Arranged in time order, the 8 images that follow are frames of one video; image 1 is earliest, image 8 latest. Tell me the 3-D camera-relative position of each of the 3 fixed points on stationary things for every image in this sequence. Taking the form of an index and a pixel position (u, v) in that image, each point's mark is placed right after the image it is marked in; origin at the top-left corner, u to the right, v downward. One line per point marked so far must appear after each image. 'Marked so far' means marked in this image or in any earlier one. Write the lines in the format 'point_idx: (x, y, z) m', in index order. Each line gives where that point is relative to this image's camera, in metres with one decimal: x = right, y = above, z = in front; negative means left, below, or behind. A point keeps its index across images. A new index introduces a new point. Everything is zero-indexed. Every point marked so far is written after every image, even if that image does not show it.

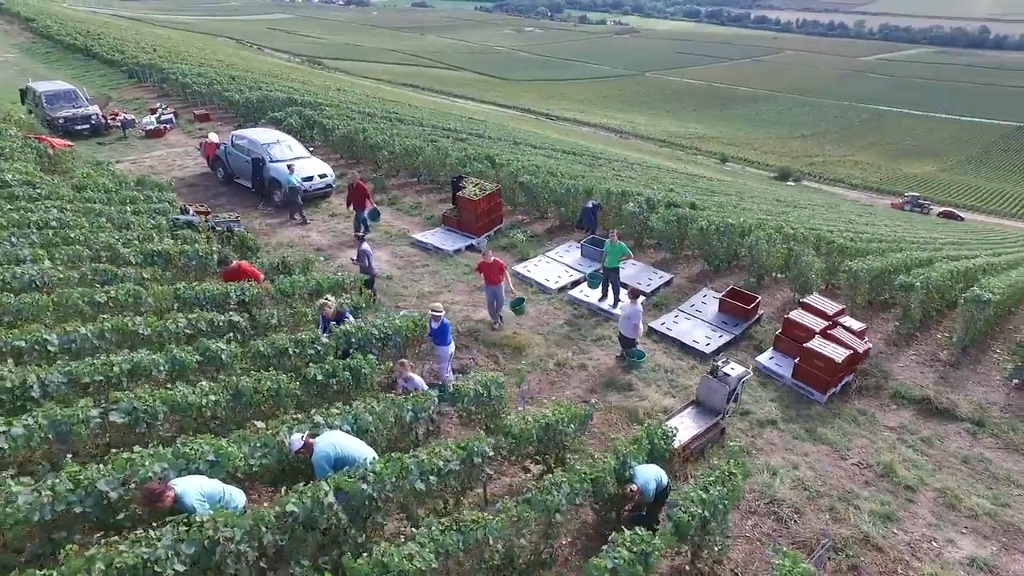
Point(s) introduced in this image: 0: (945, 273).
0: (+10.5, +0.4, +15.2) m
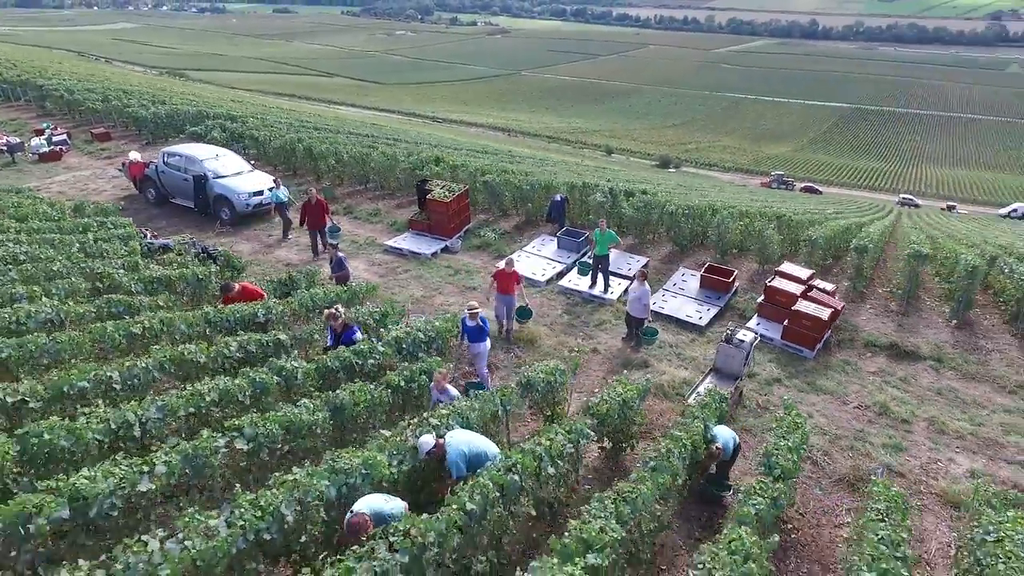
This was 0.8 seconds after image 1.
0: (+10.1, +1.5, +17.2) m
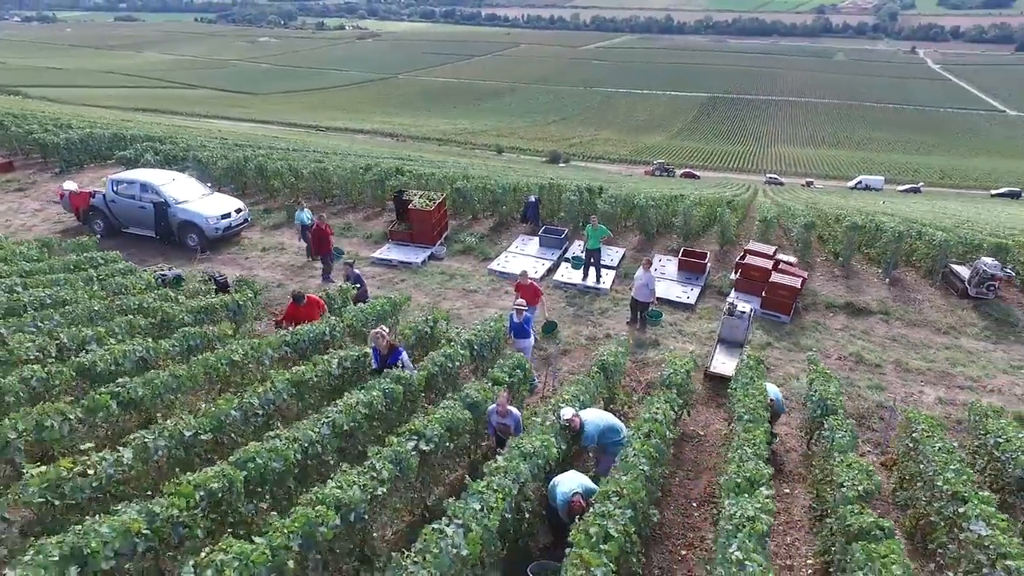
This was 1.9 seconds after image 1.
0: (+9.4, +2.4, +19.8) m
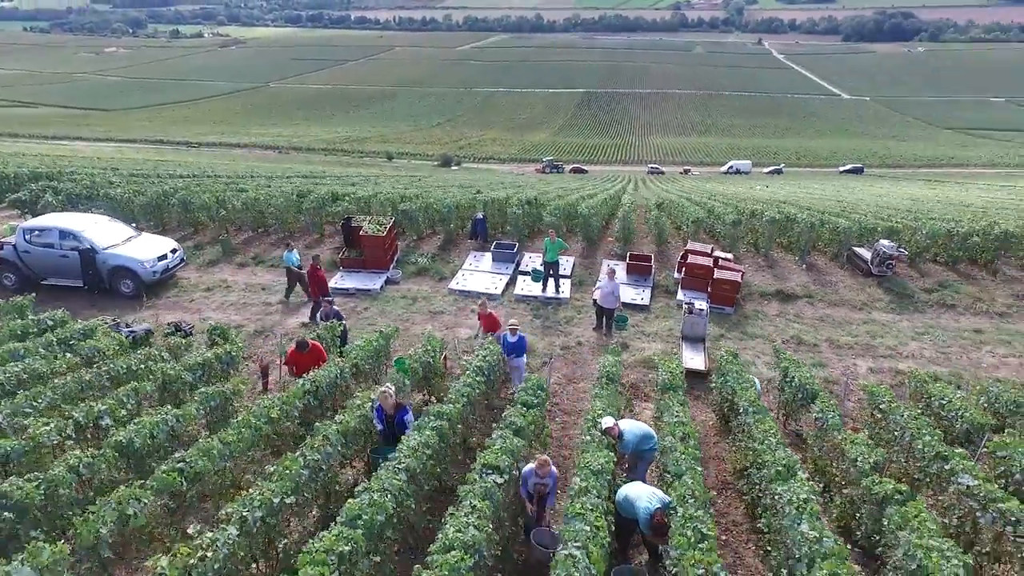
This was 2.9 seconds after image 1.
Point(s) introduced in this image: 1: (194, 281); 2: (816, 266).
0: (+7.5, +2.7, +21.7) m
1: (-9.3, +0.2, +18.1) m
2: (+9.4, +0.7, +19.1) m
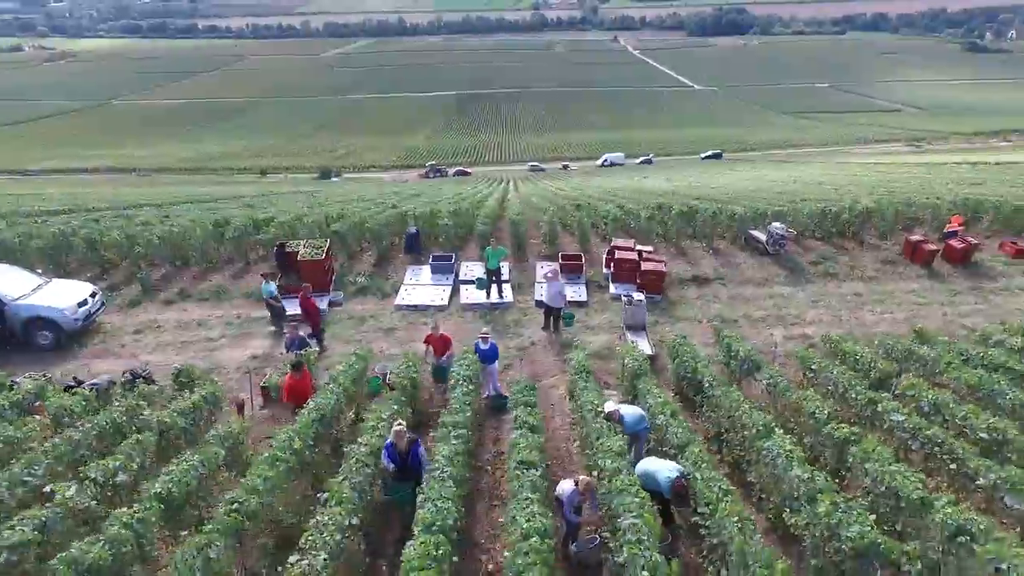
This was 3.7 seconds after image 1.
0: (+4.6, +3.1, +23.6) m
1: (-10.8, -1.0, +17.1) m
2: (+7.2, +1.3, +21.4) m
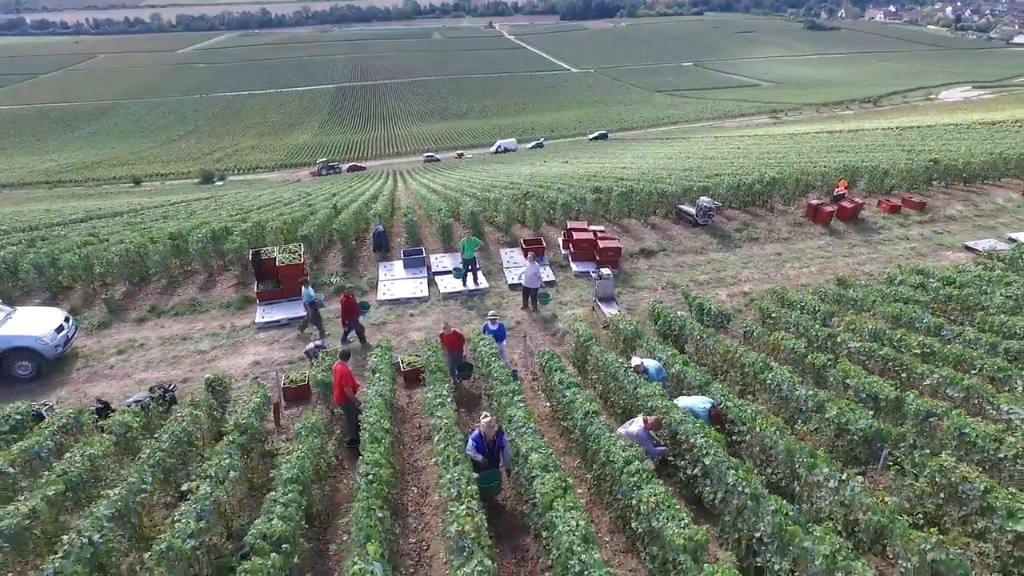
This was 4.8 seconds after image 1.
0: (+2.5, +4.0, +25.6) m
1: (-11.2, -1.6, +16.7) m
2: (+5.6, +2.4, +23.9) m
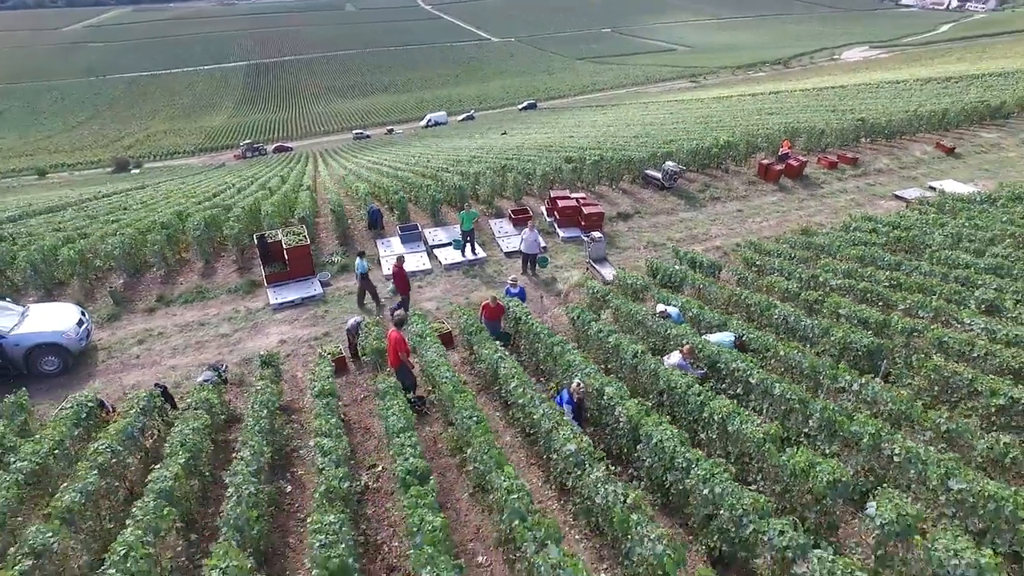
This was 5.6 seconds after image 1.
0: (+1.4, +5.5, +26.9) m
1: (-10.8, -1.4, +16.8) m
2: (+4.8, +4.0, +25.6) m
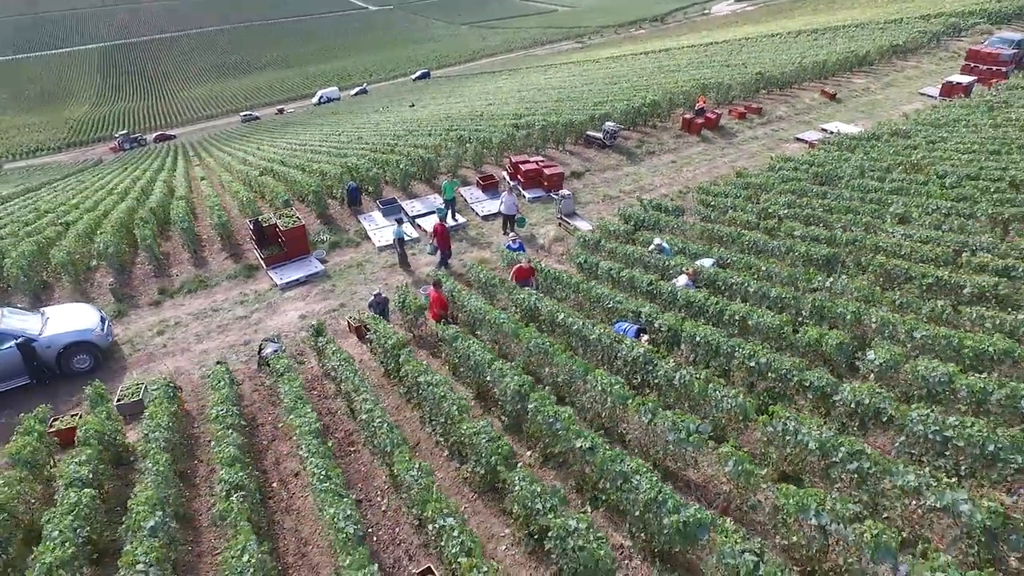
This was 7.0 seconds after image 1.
0: (-0.9, +7.3, +28.7) m
1: (-10.6, -1.3, +17.3) m
2: (+2.8, +6.2, +28.0) m
